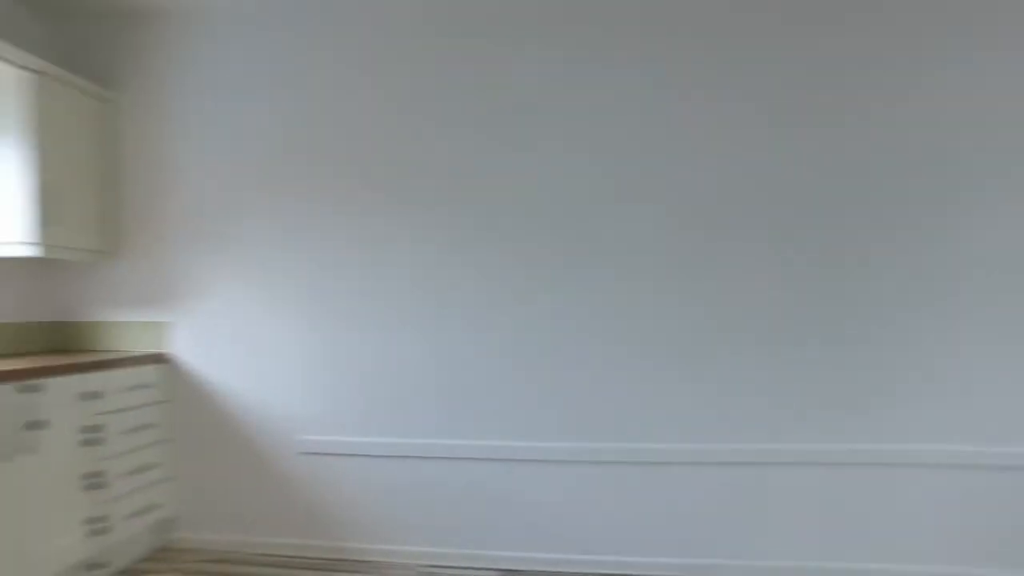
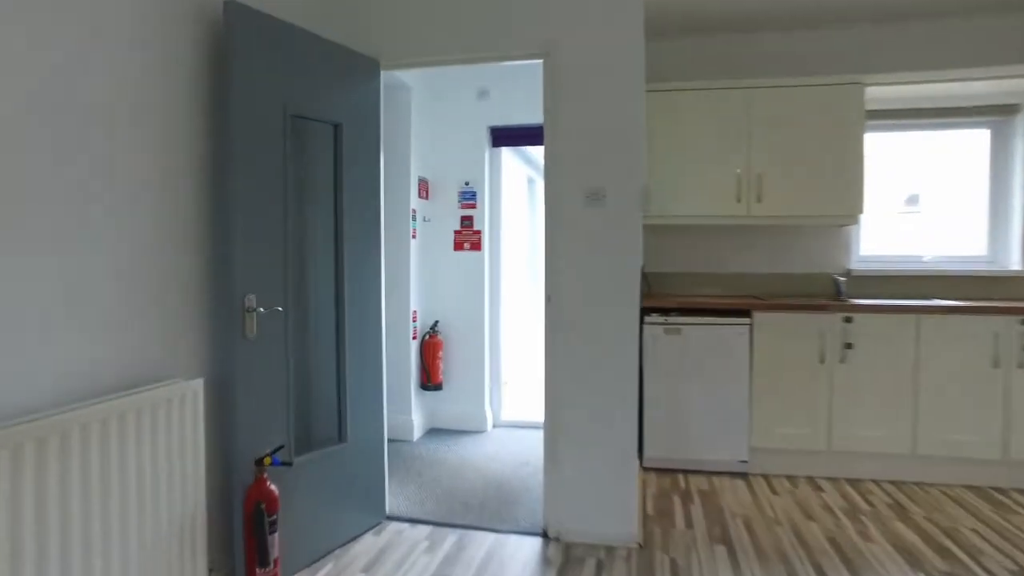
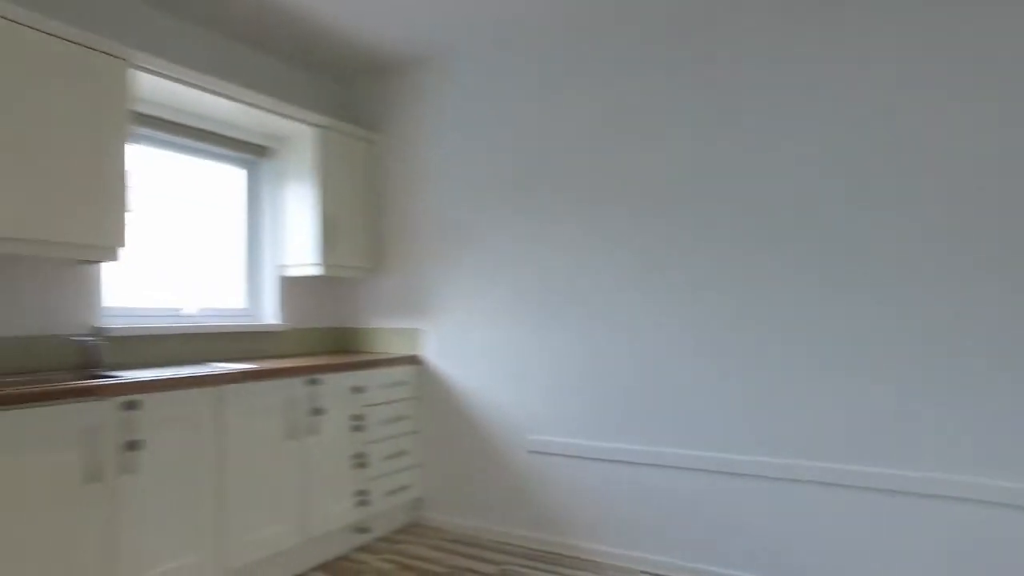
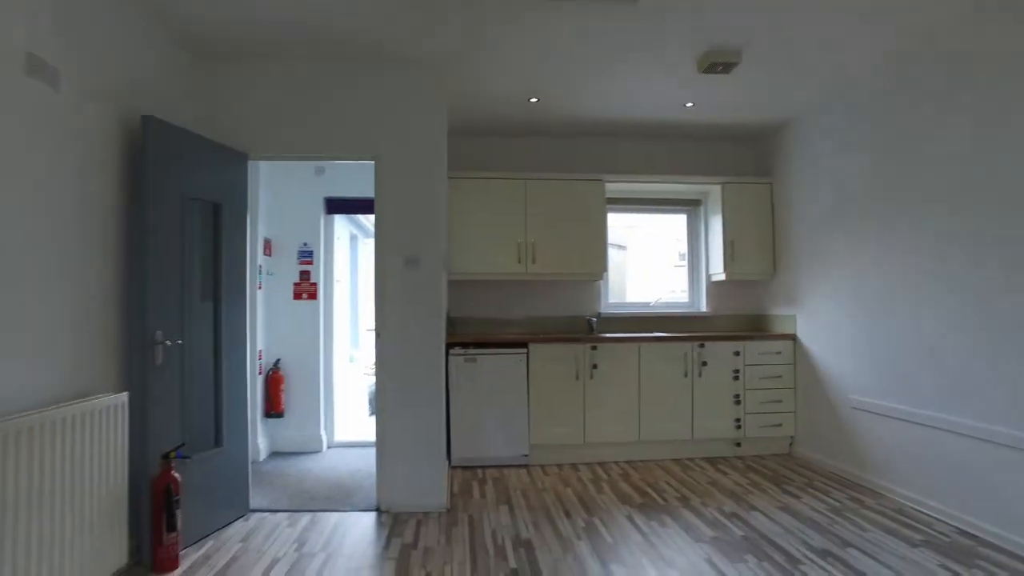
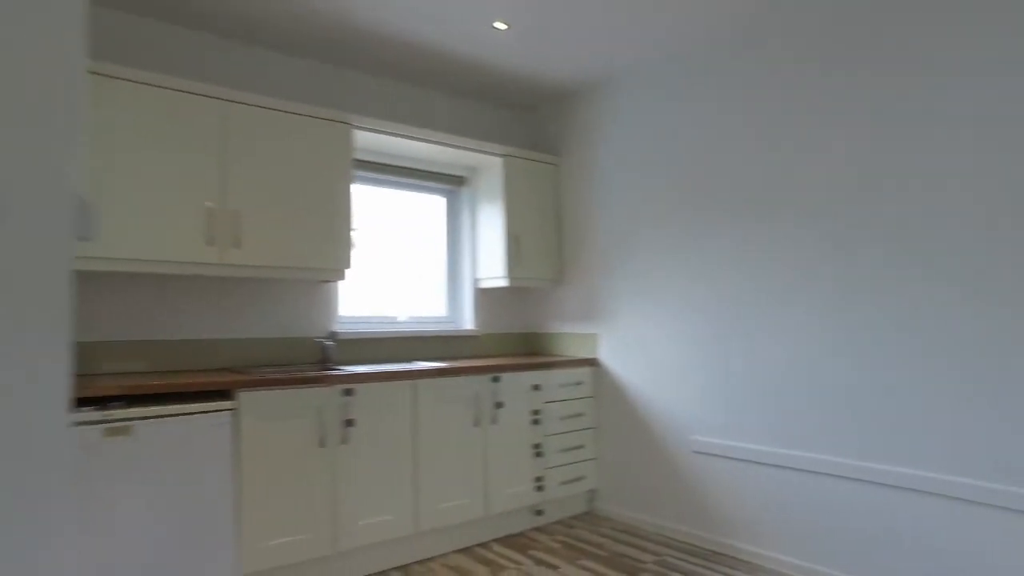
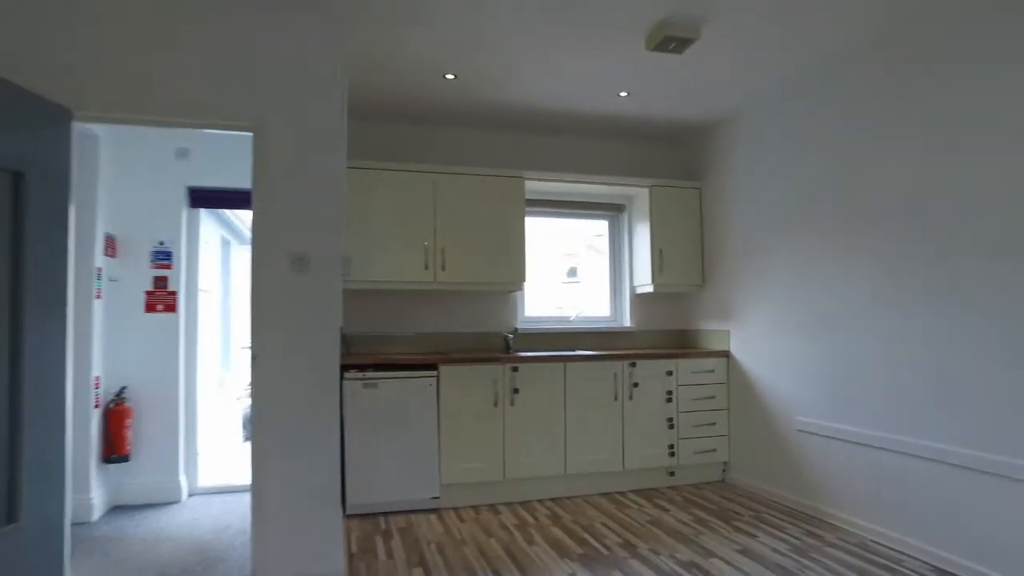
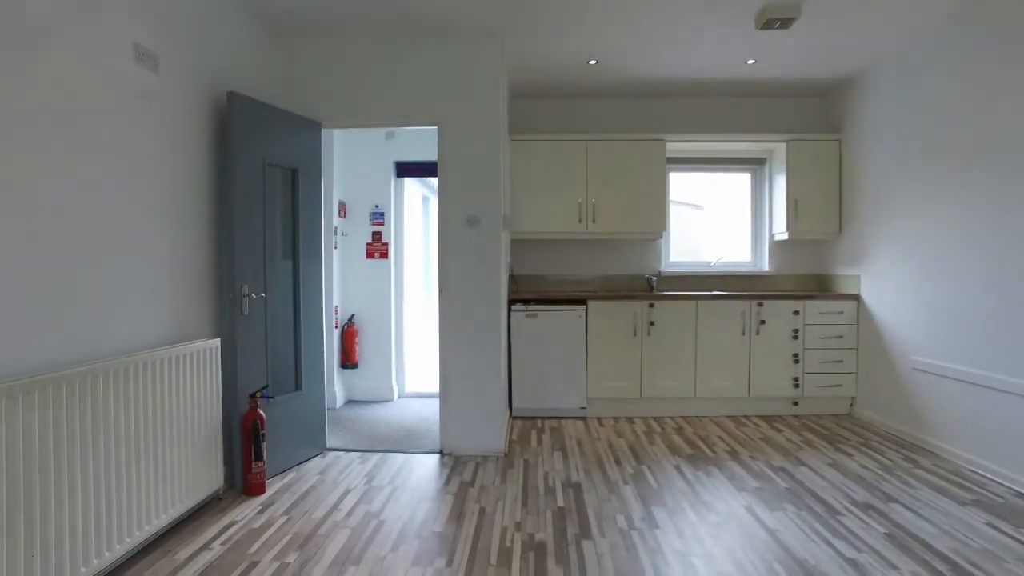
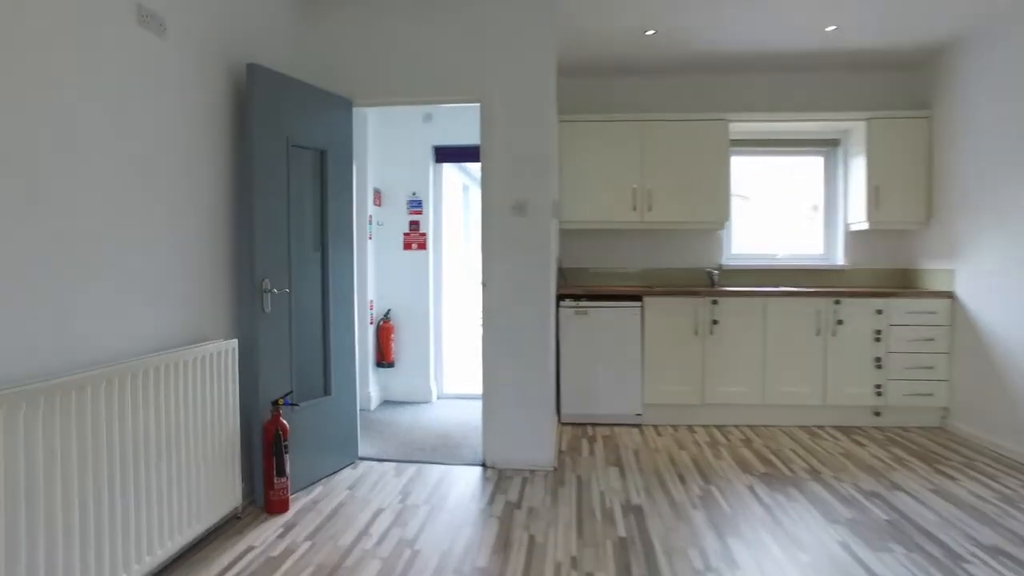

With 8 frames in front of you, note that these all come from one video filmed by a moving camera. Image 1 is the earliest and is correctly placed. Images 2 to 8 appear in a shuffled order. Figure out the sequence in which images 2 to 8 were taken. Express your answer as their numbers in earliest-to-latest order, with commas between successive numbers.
3, 5, 6, 4, 7, 8, 2
